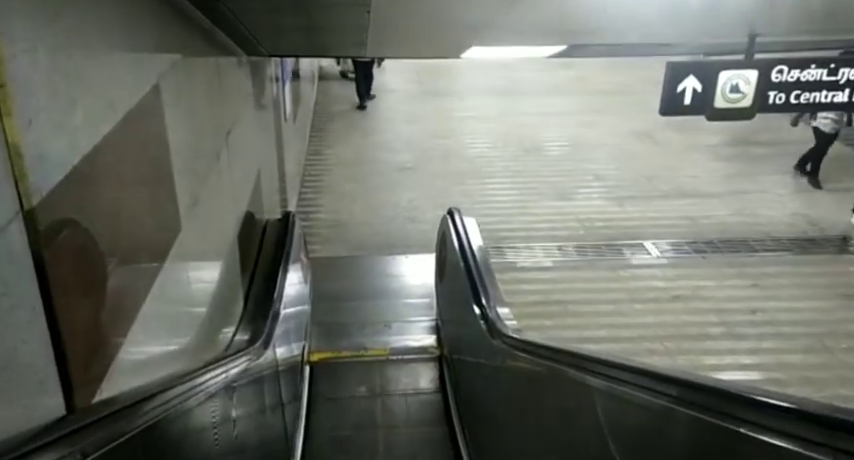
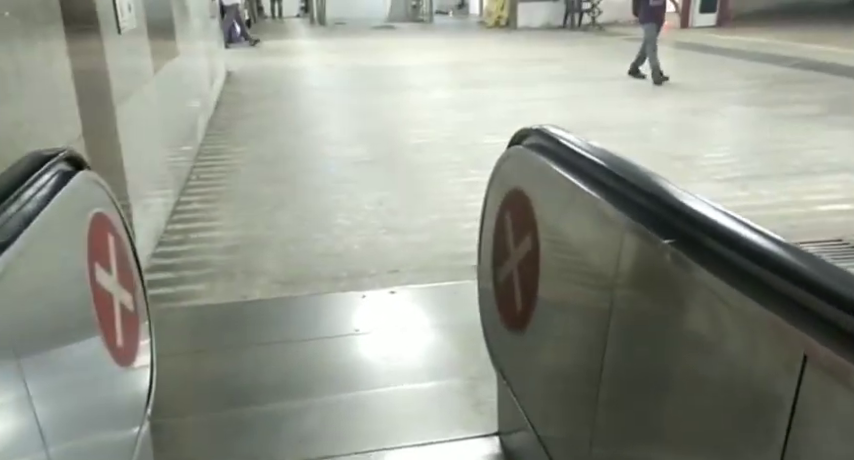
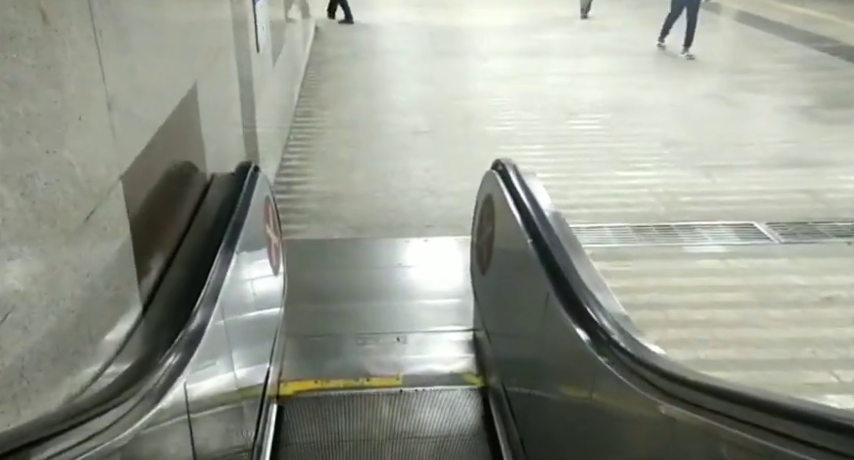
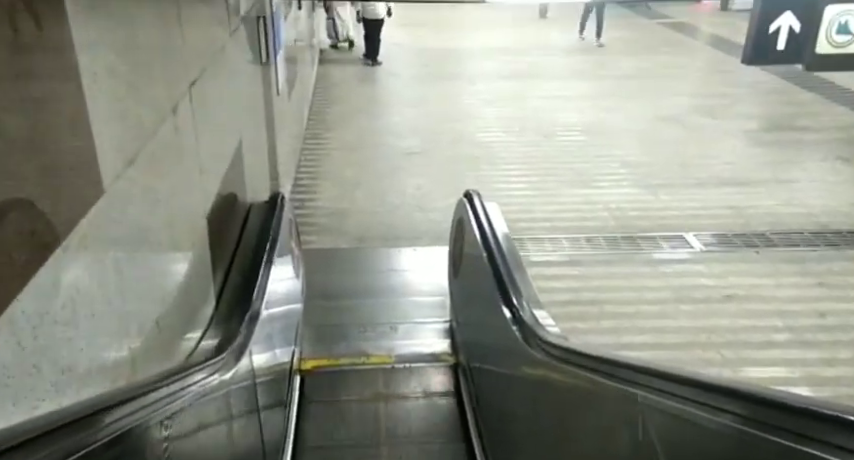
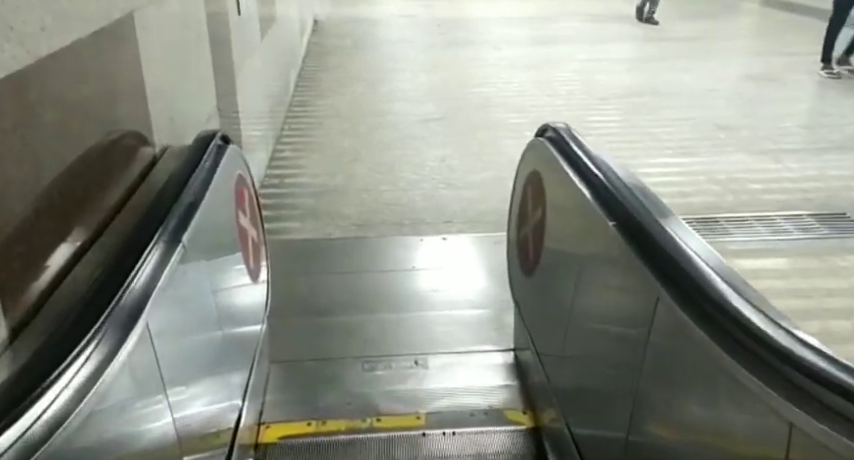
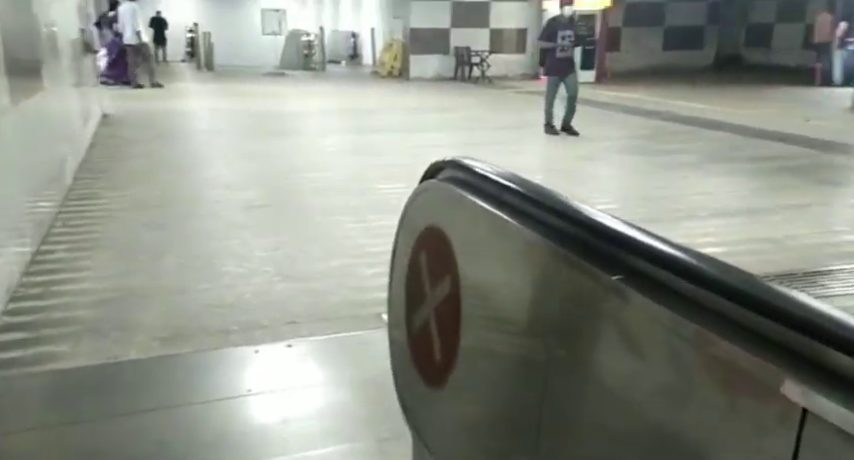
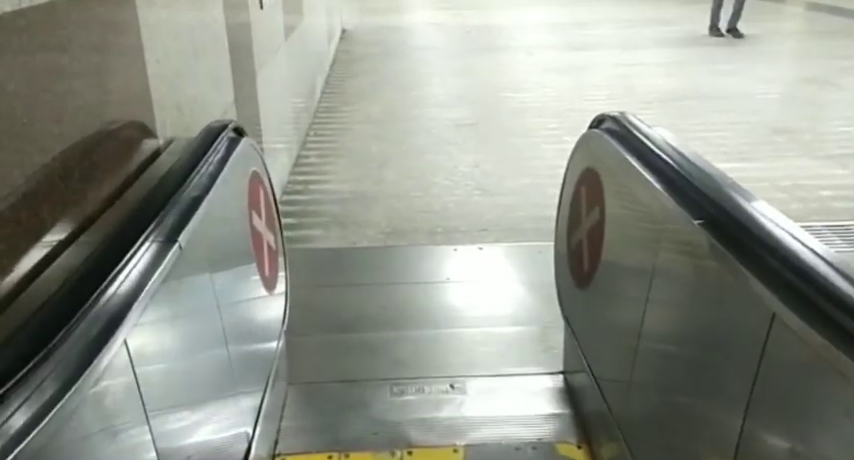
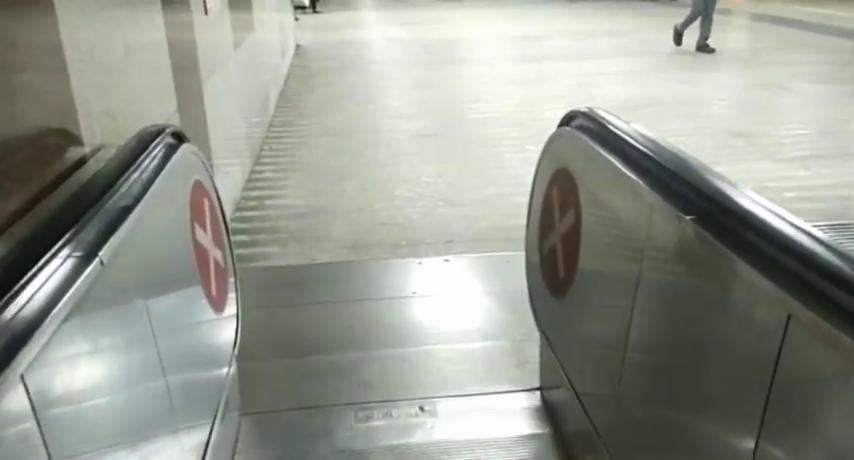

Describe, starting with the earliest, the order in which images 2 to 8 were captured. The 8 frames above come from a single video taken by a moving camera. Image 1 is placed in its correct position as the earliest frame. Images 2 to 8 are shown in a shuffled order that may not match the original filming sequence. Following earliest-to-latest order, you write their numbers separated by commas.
4, 3, 5, 7, 8, 2, 6
